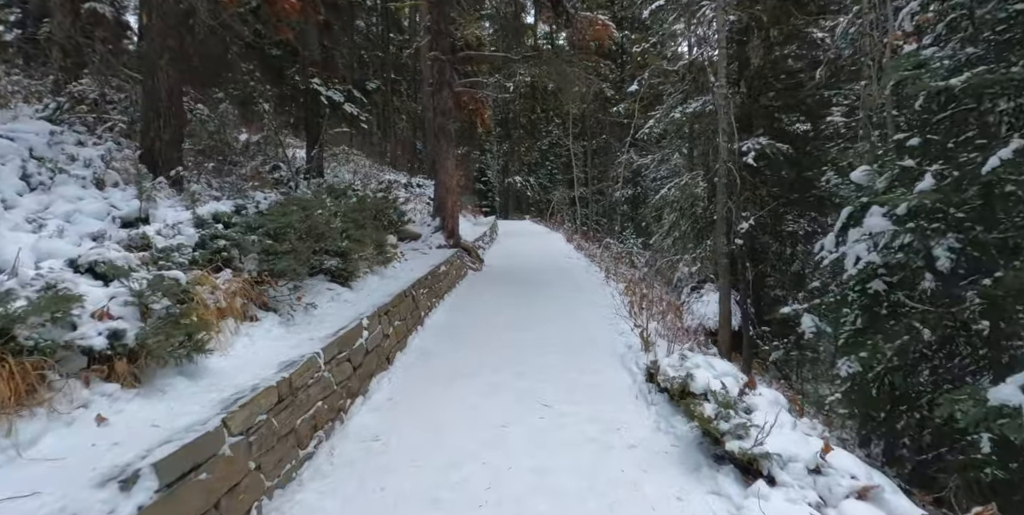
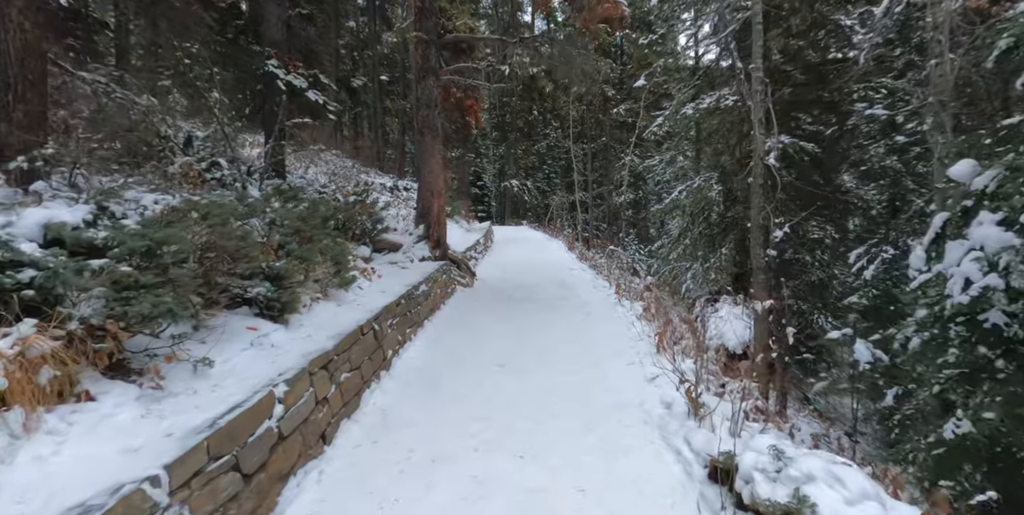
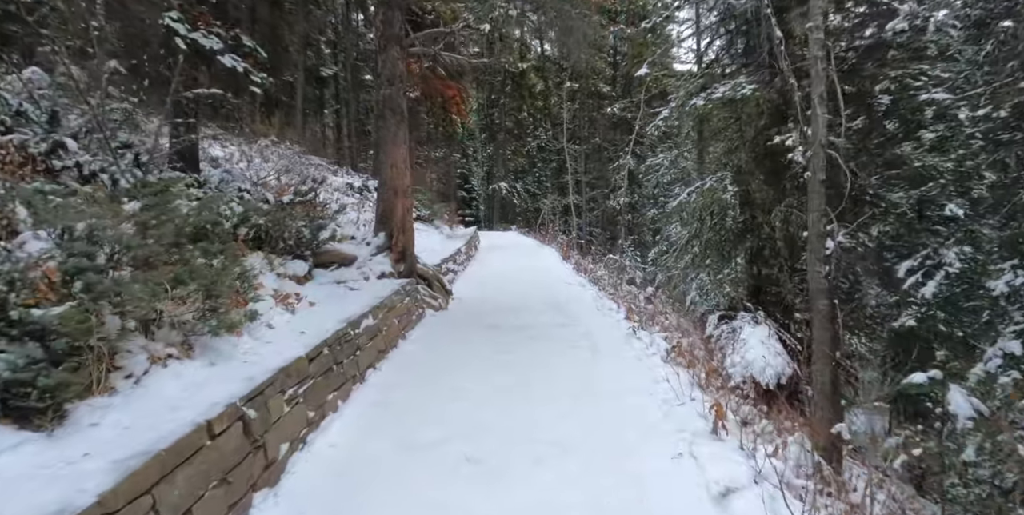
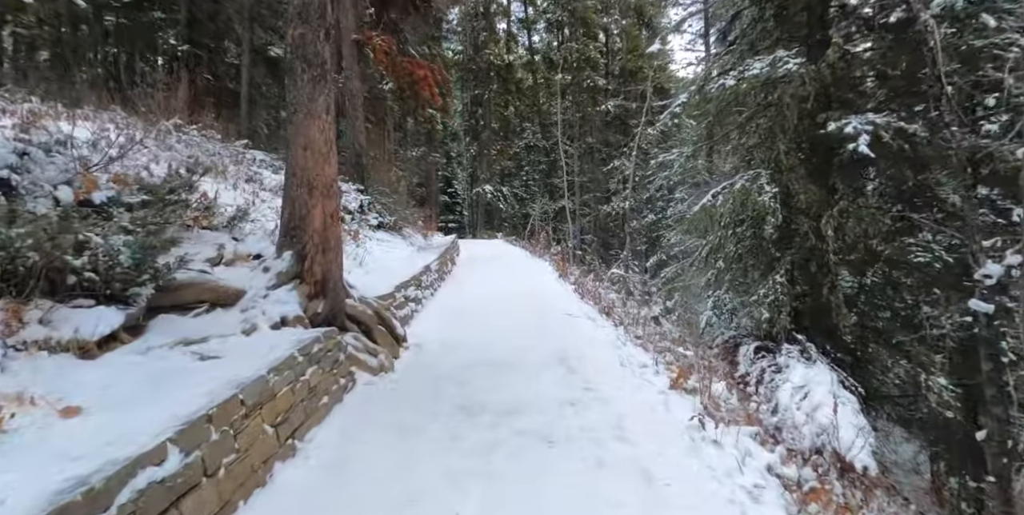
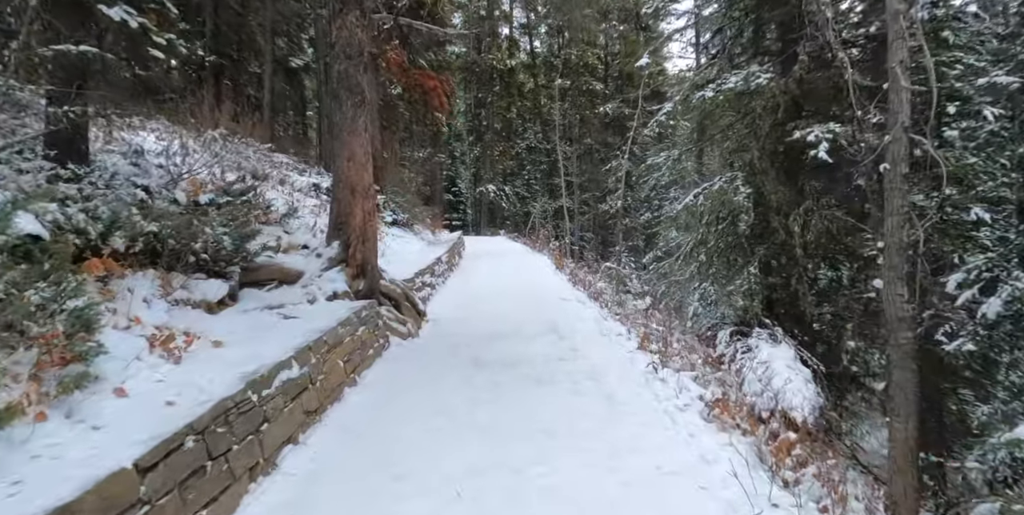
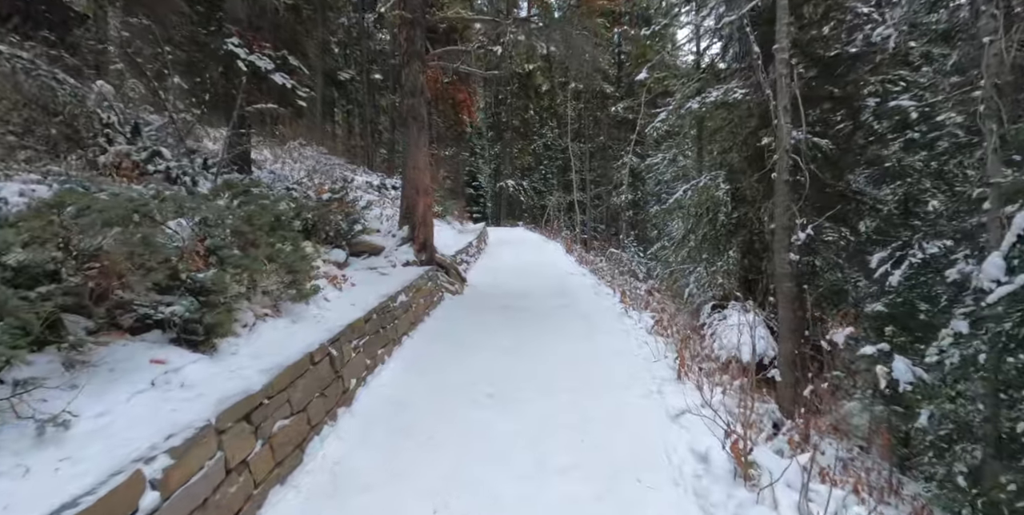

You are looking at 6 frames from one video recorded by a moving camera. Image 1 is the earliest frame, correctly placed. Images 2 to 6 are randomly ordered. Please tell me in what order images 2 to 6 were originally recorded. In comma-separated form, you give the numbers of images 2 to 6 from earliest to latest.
2, 6, 3, 5, 4
